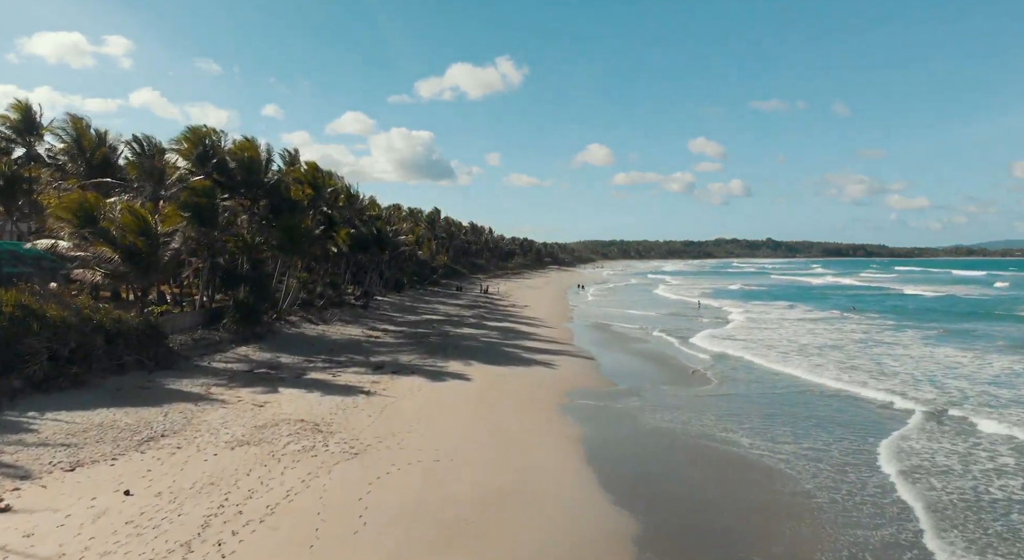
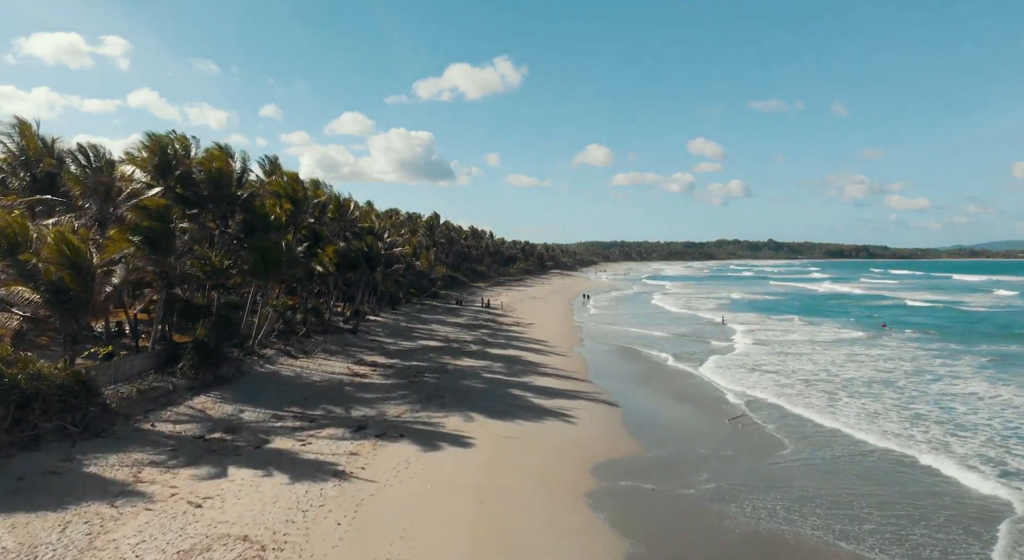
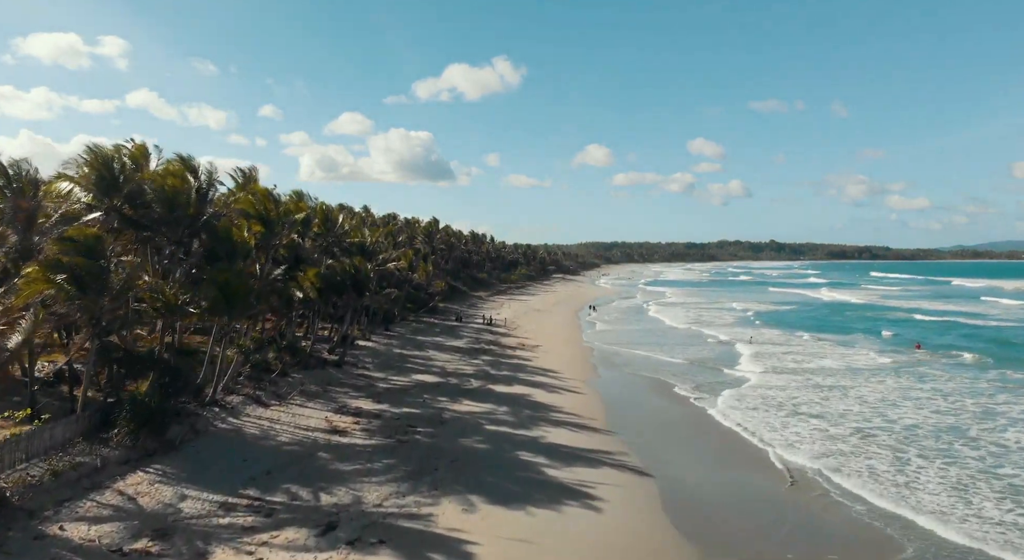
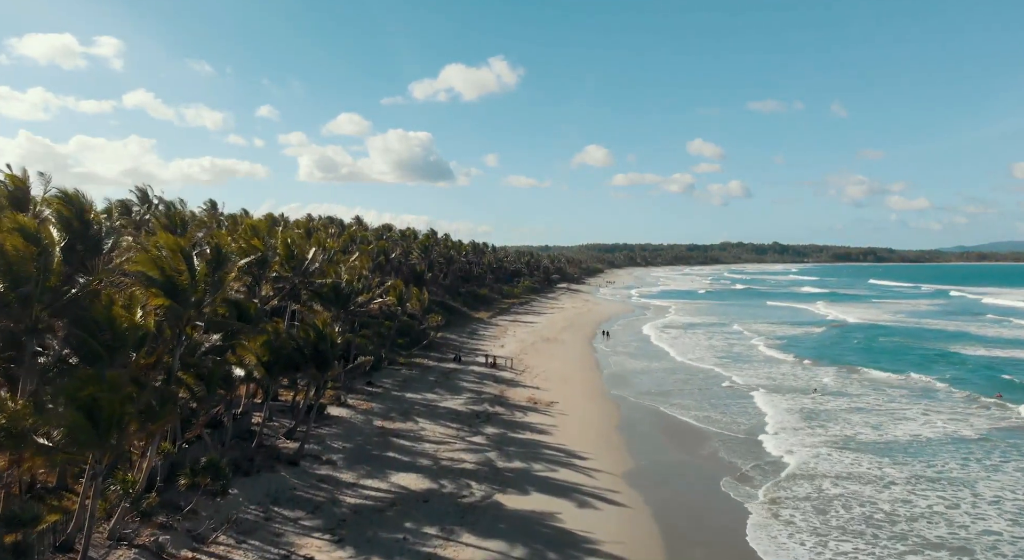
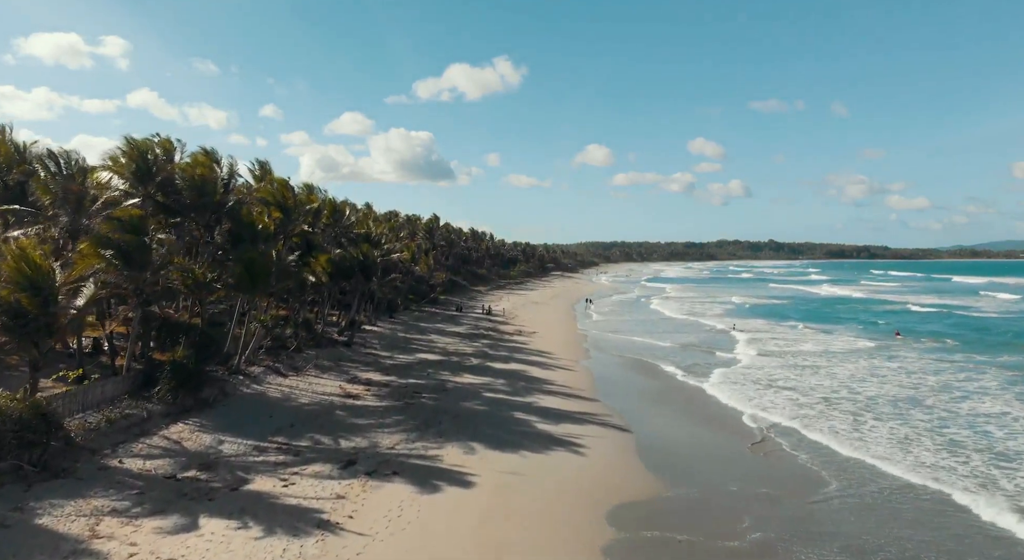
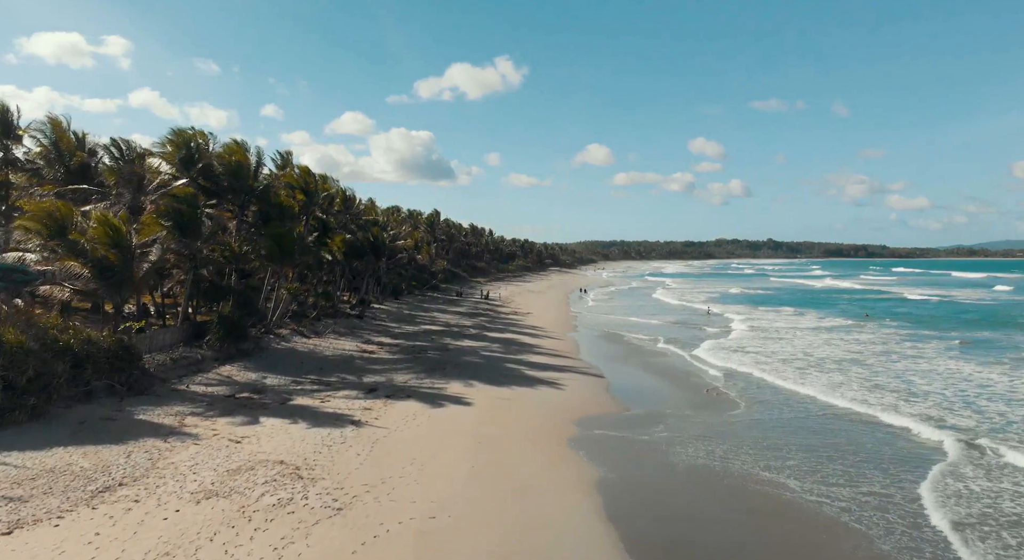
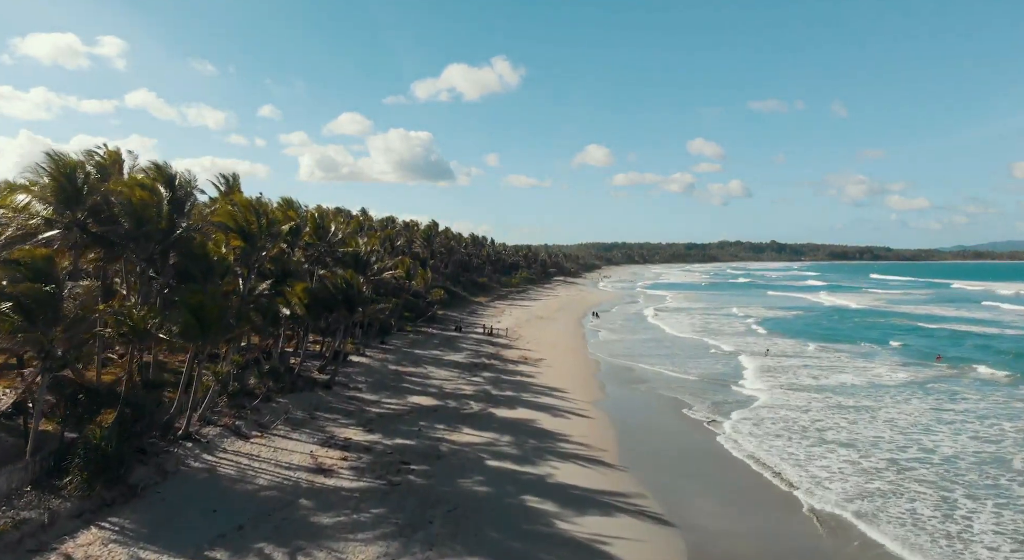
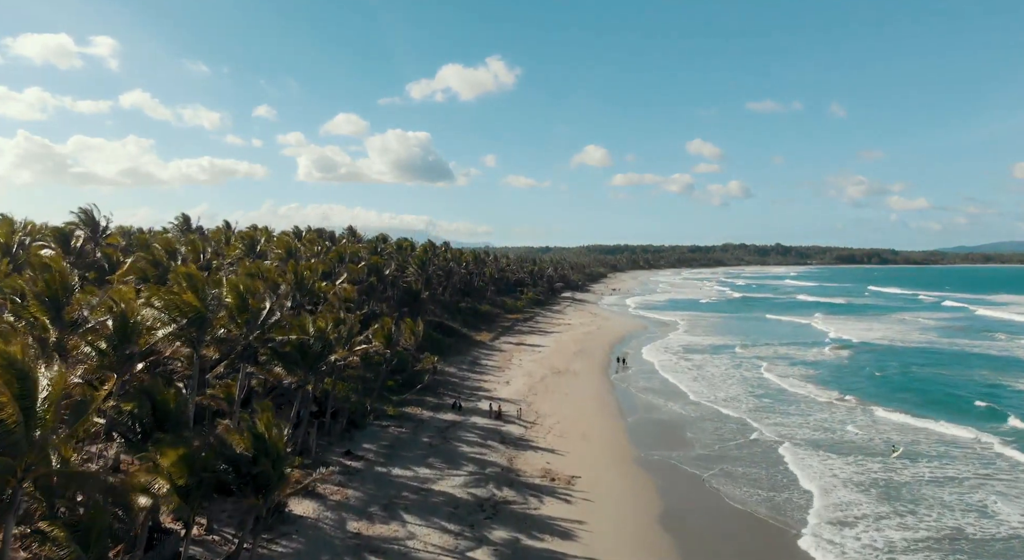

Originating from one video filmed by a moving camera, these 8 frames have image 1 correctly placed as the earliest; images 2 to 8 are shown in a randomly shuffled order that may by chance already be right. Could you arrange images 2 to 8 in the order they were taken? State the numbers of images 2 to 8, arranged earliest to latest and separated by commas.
6, 2, 5, 3, 7, 4, 8
